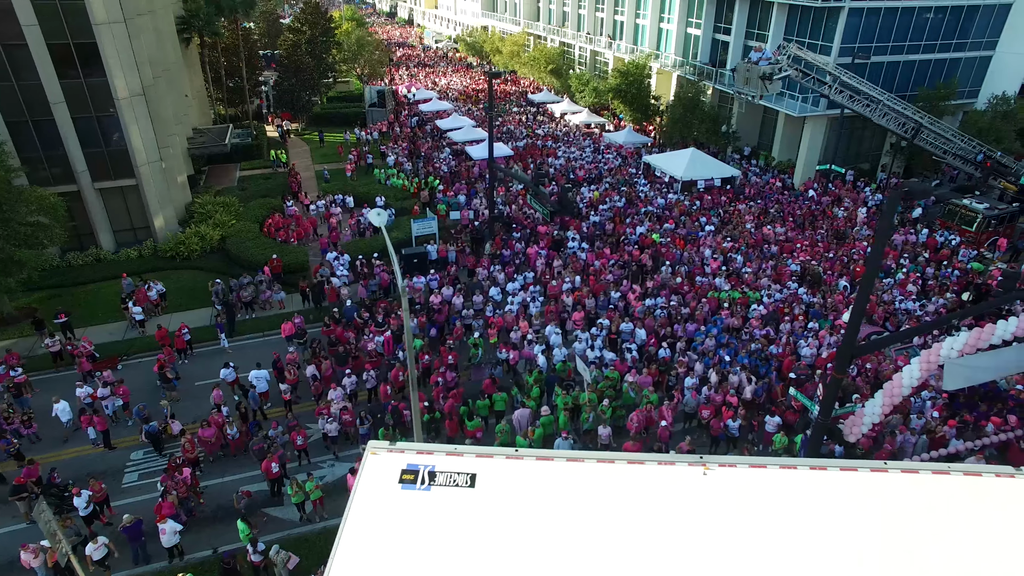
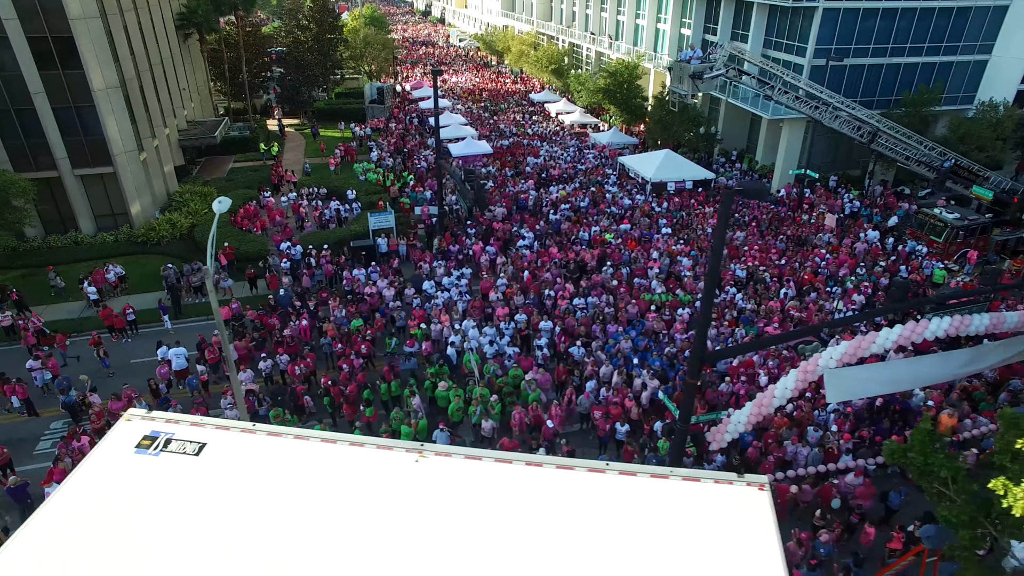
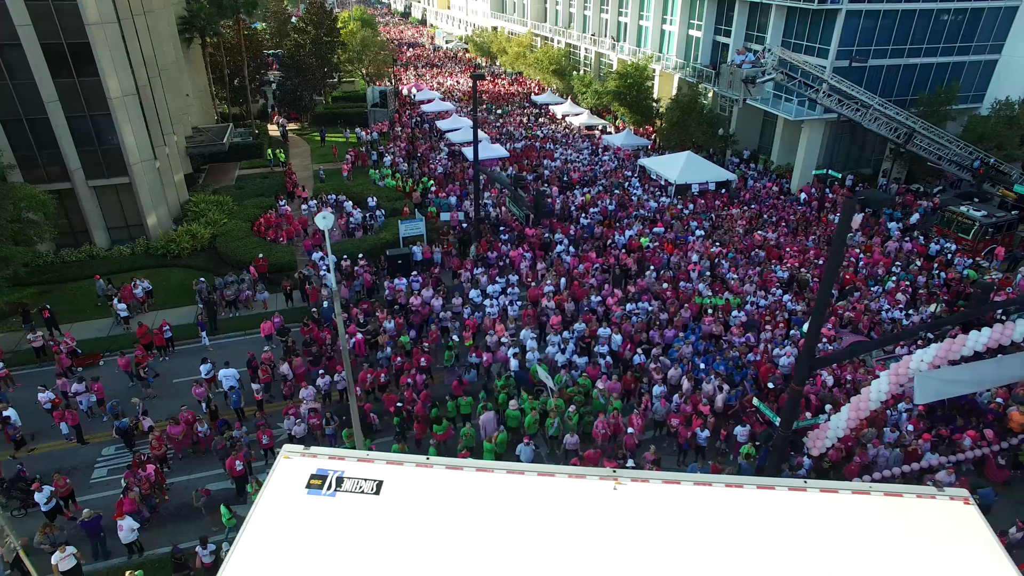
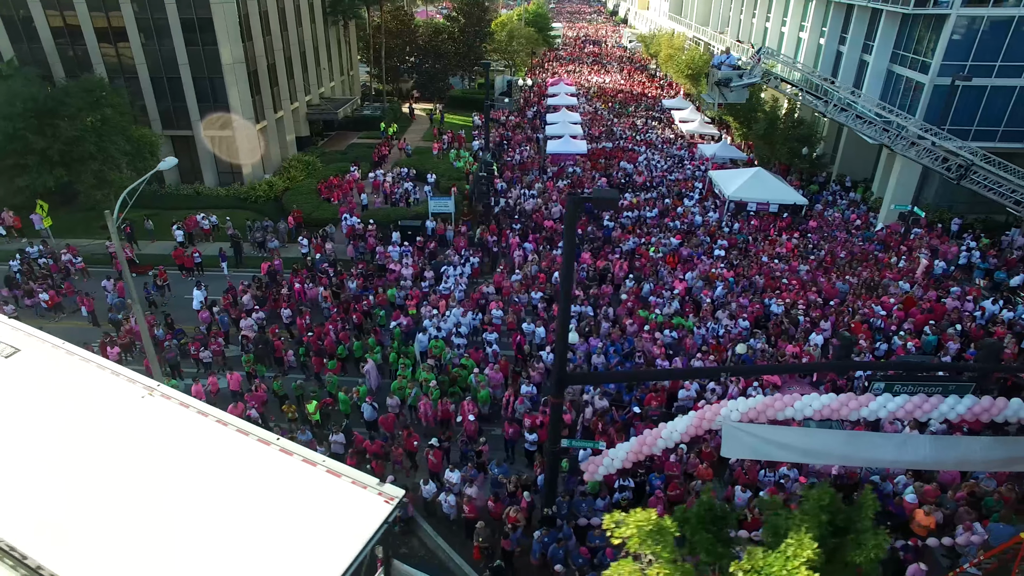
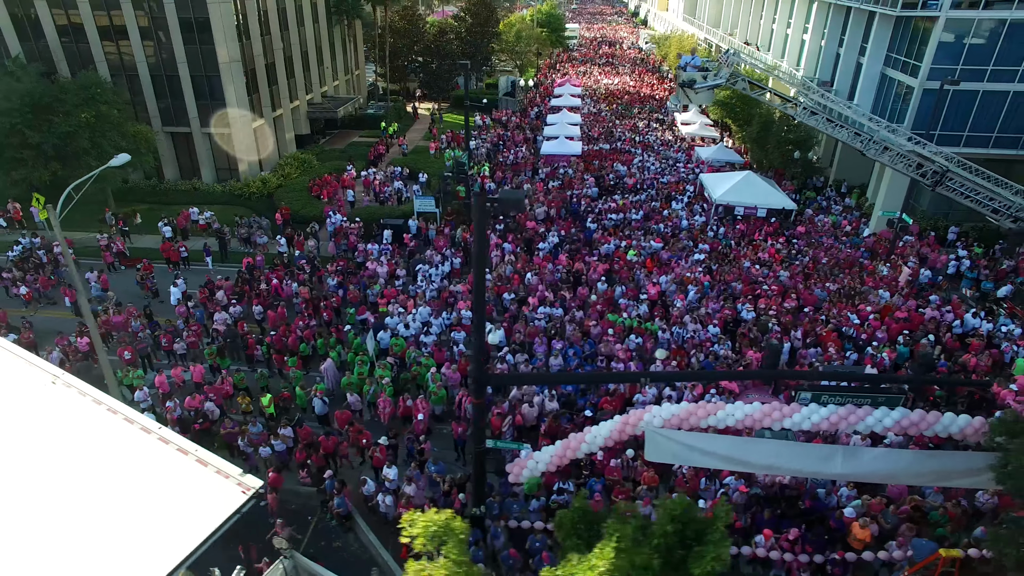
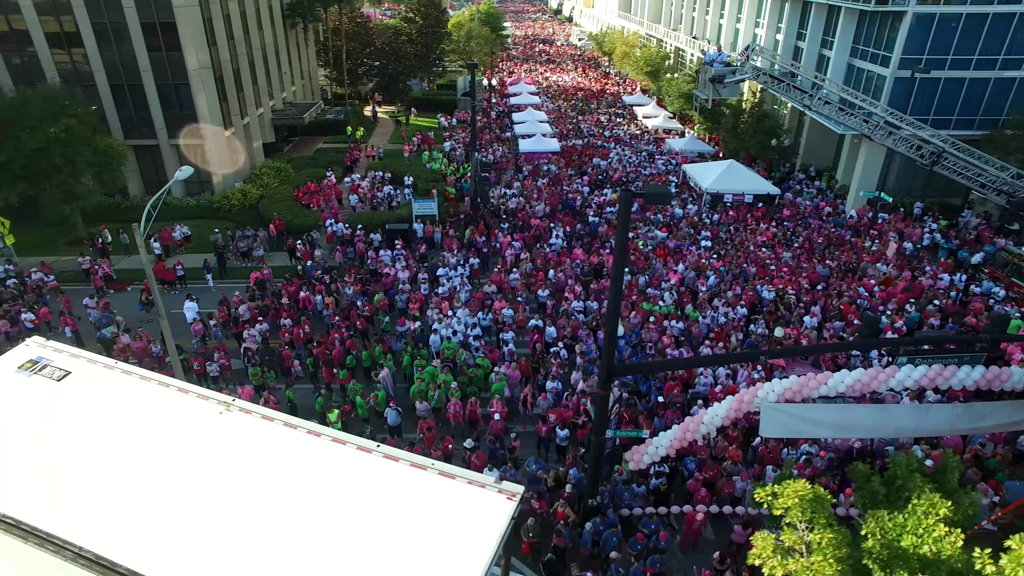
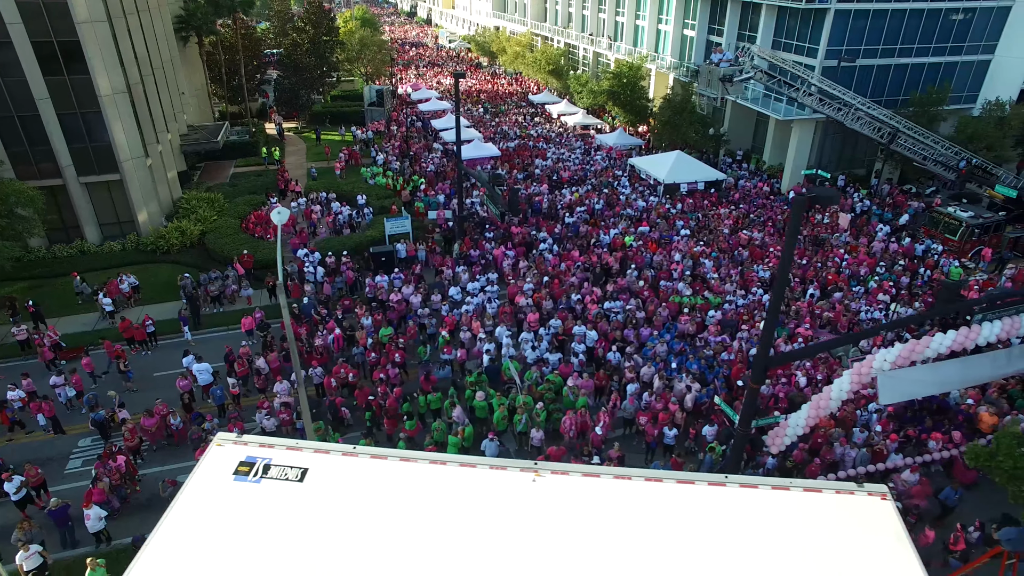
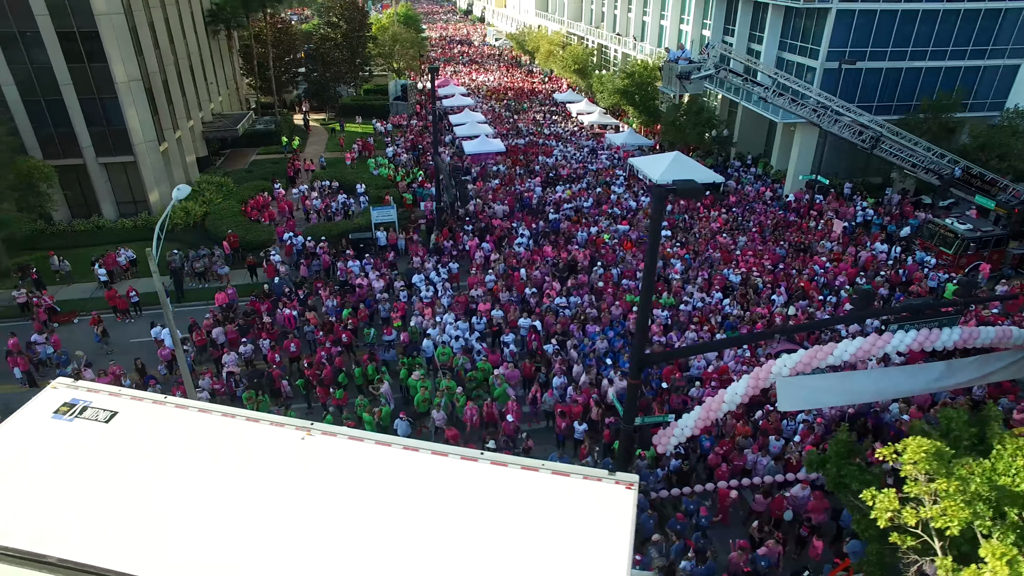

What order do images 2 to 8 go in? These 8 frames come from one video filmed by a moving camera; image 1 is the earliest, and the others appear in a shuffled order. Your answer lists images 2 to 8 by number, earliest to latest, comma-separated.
3, 7, 2, 8, 6, 4, 5
